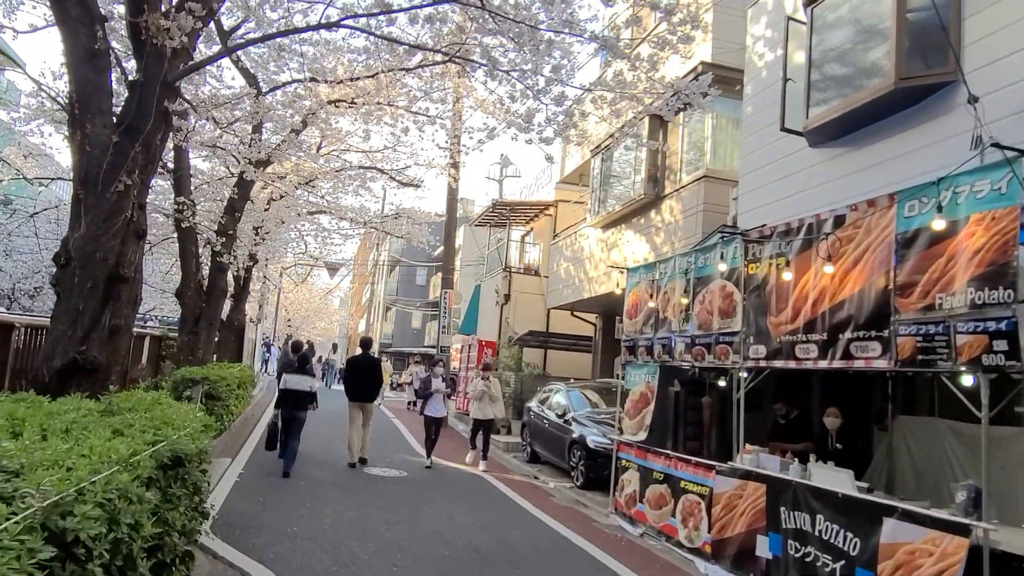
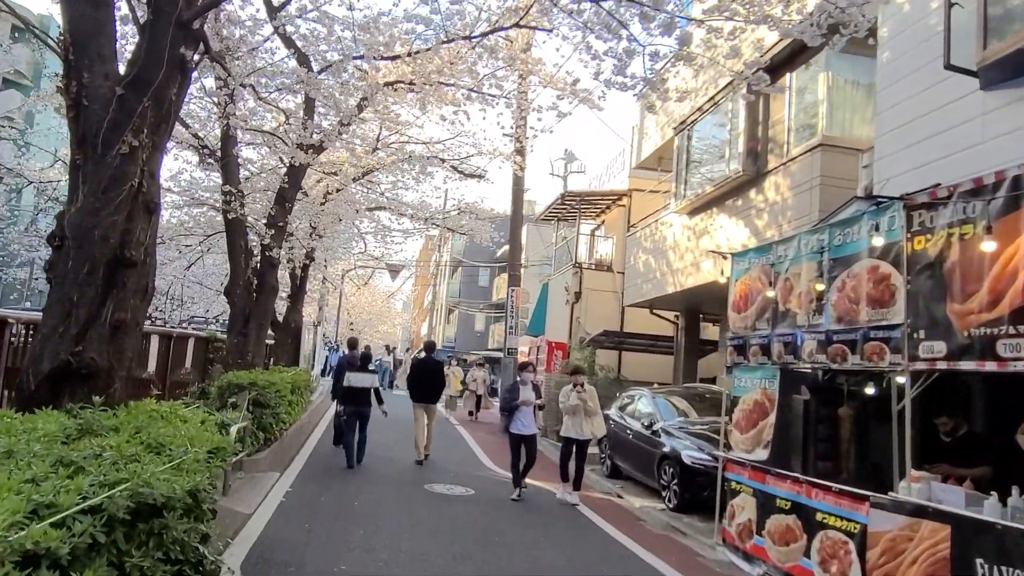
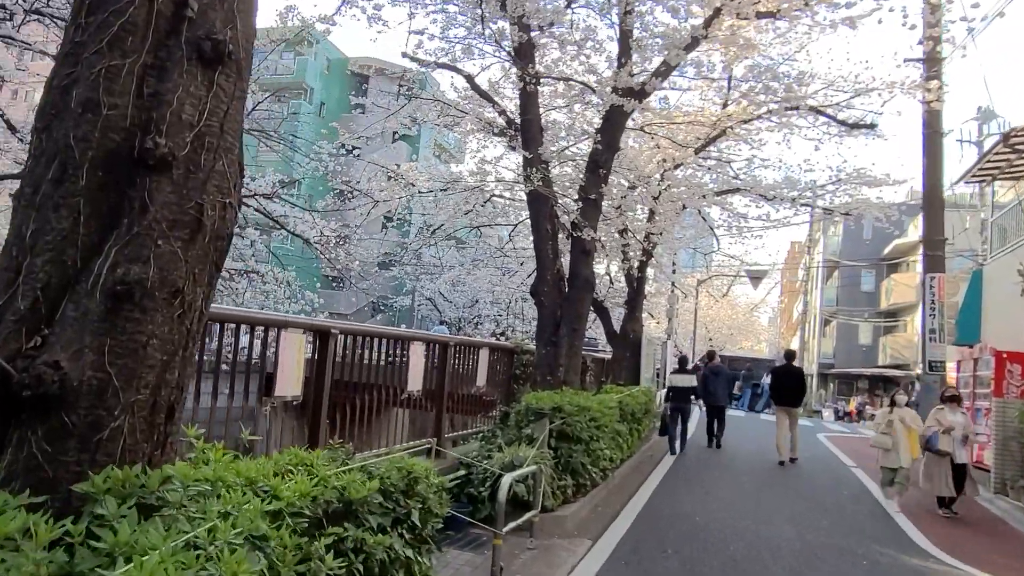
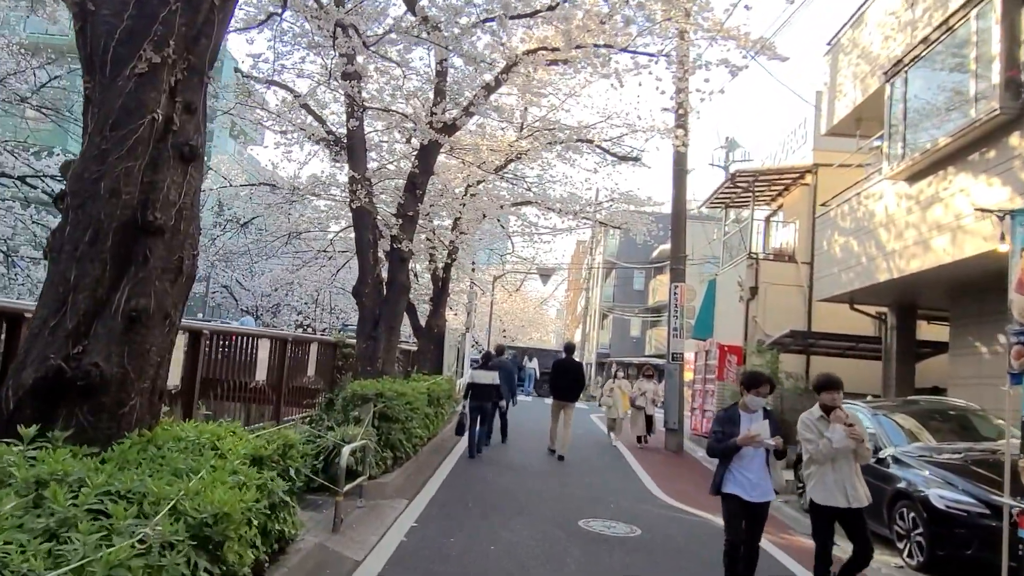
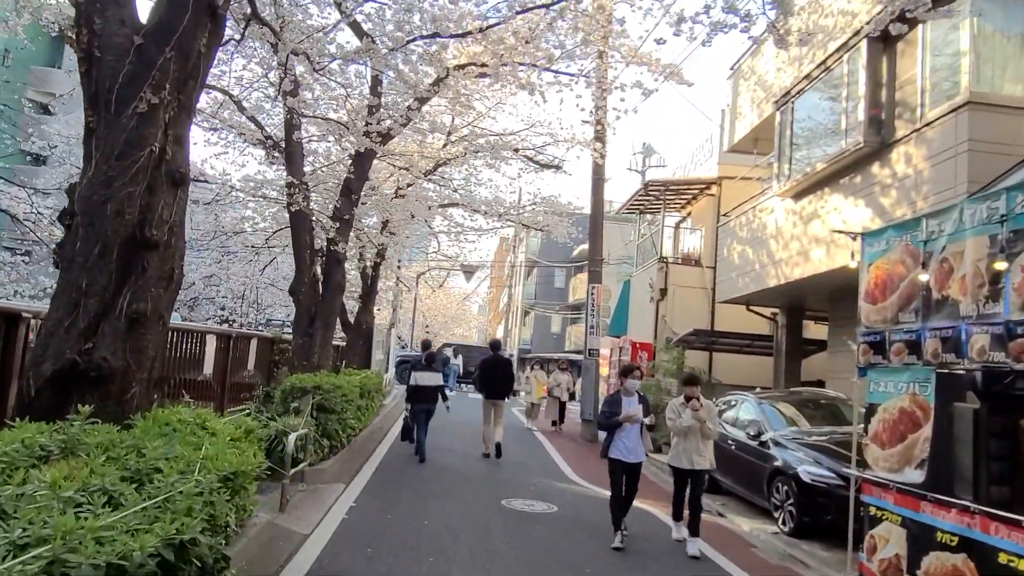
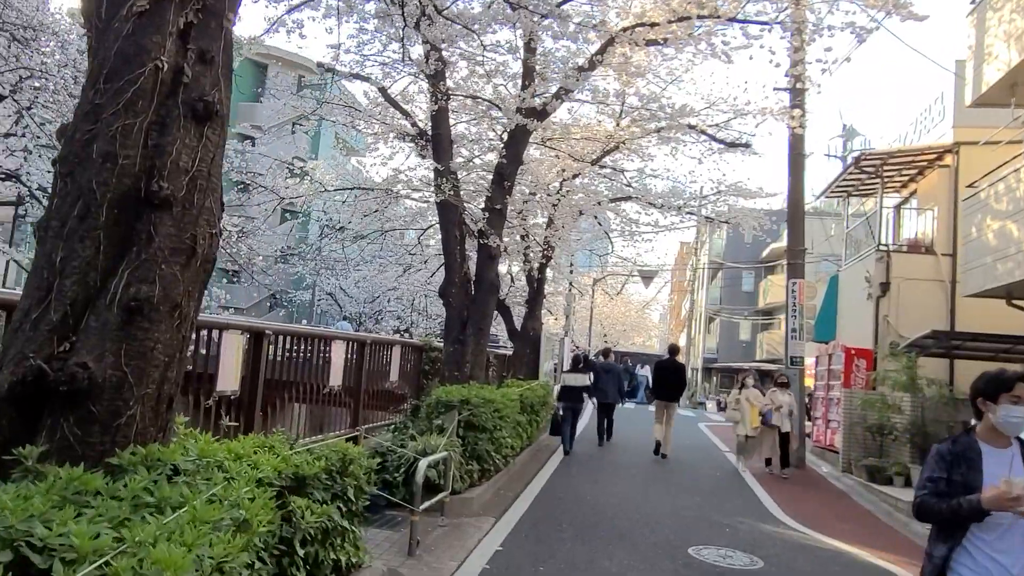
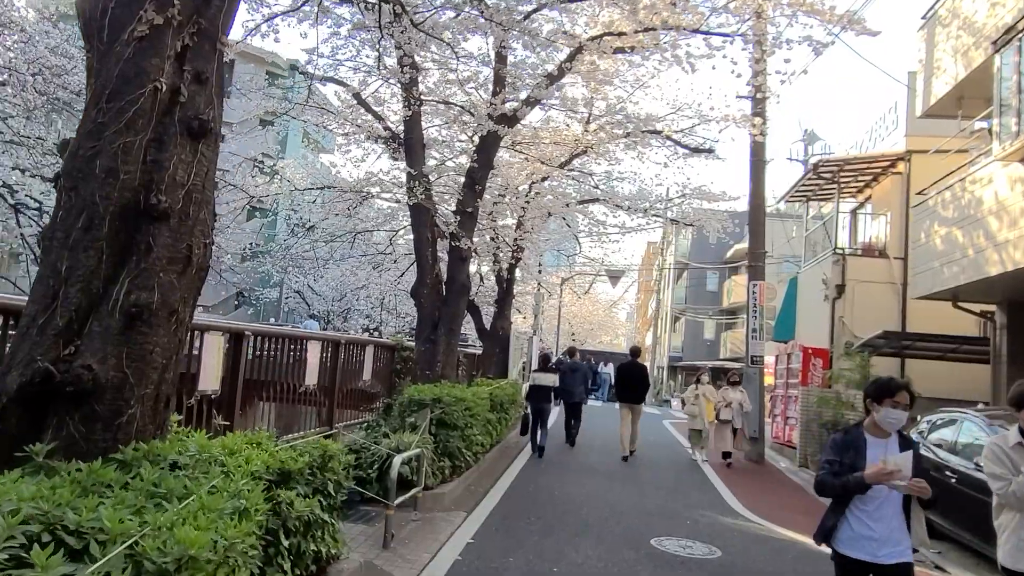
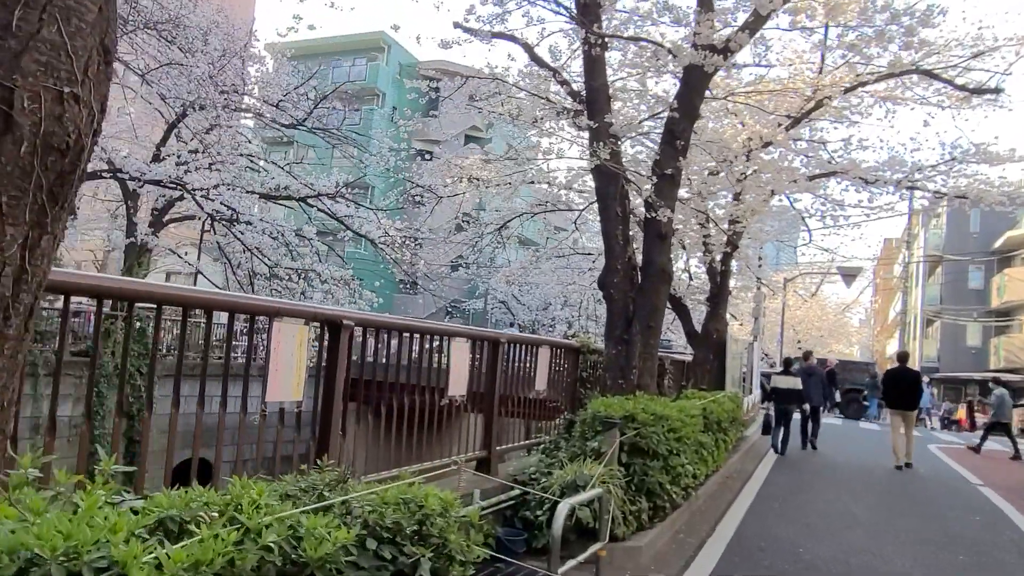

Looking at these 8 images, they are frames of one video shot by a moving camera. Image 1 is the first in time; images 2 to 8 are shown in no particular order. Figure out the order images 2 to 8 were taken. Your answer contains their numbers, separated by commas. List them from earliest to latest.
2, 5, 4, 7, 6, 3, 8
